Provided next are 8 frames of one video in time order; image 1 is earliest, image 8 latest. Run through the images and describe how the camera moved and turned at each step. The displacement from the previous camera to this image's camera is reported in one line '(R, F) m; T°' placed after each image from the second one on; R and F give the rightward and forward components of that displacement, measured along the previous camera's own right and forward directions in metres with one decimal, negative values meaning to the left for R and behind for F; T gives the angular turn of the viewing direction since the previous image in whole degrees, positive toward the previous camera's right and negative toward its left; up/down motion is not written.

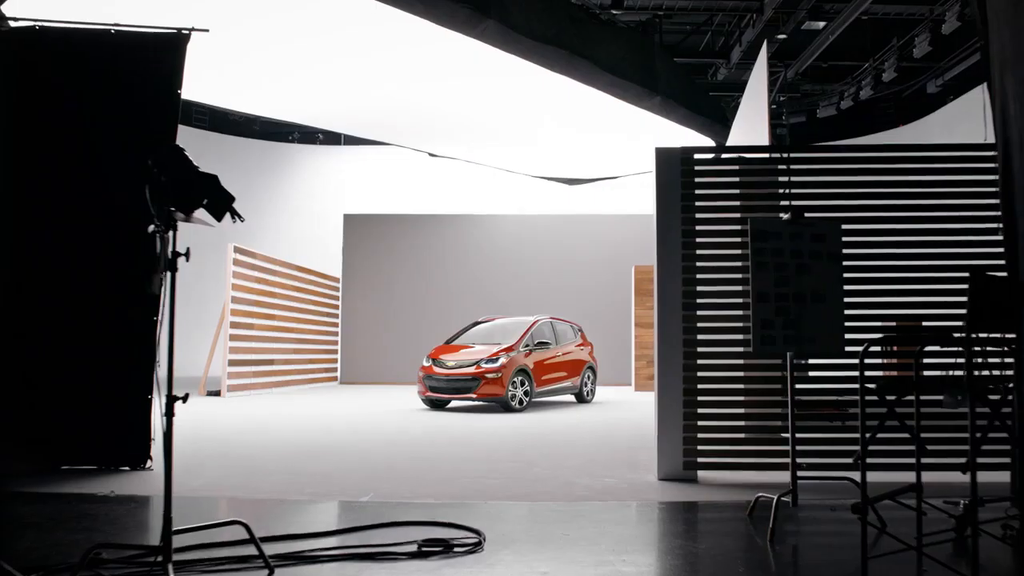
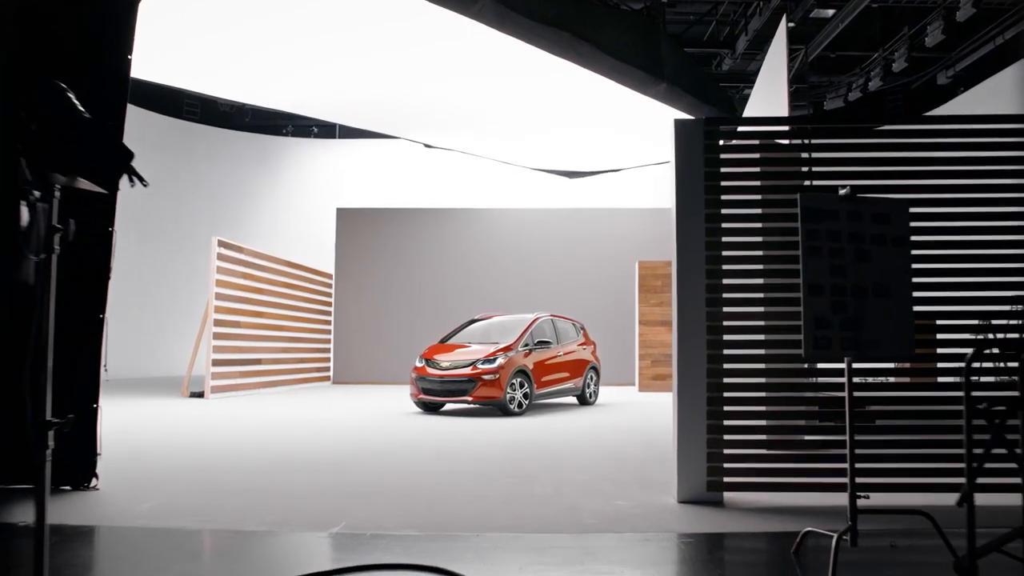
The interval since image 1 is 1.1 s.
(0.0, +0.5) m; 0°
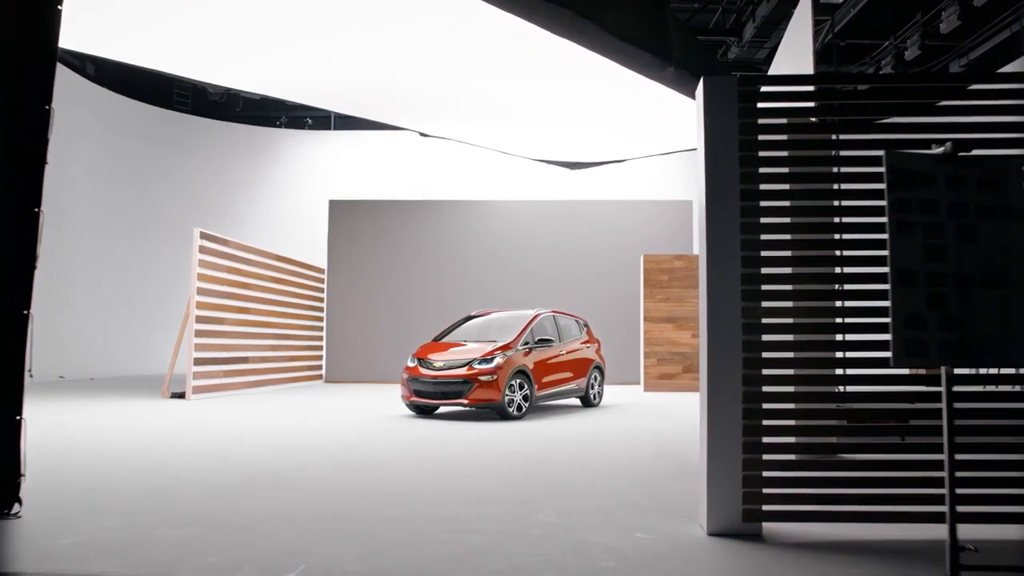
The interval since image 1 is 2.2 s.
(0.0, +0.6) m; 0°
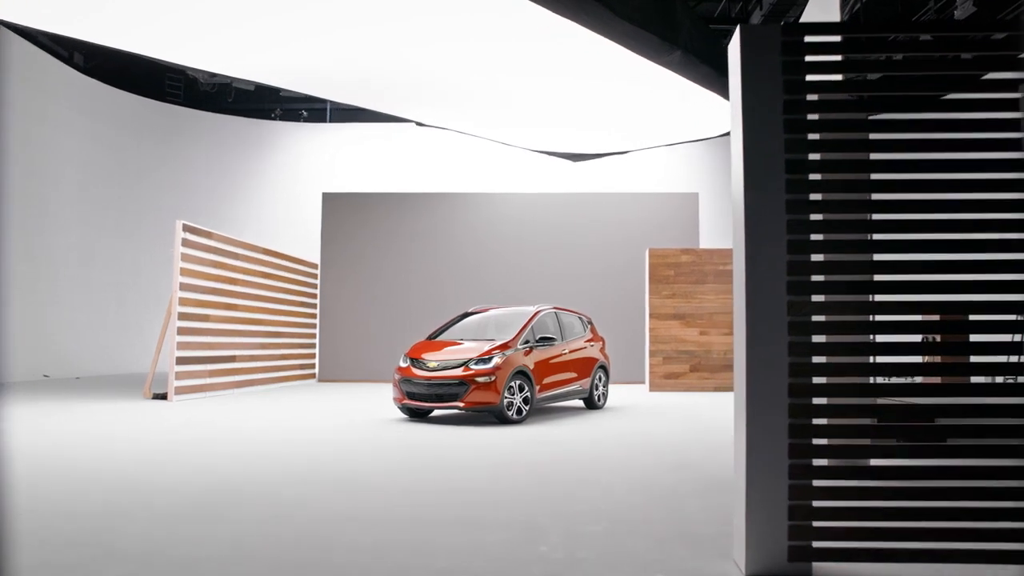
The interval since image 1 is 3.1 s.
(0.0, +0.5) m; 0°
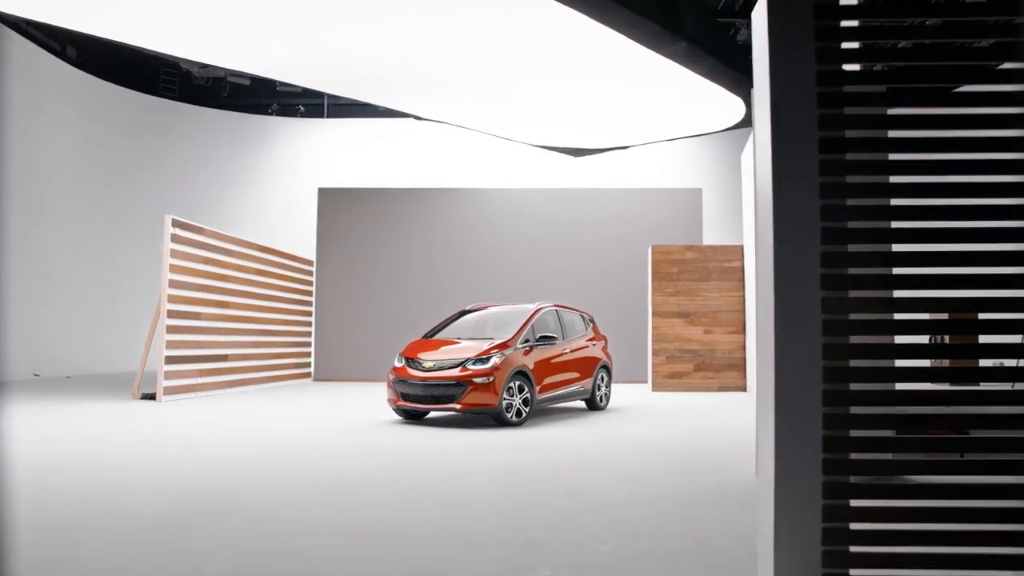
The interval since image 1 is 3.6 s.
(0.0, +0.3) m; 0°
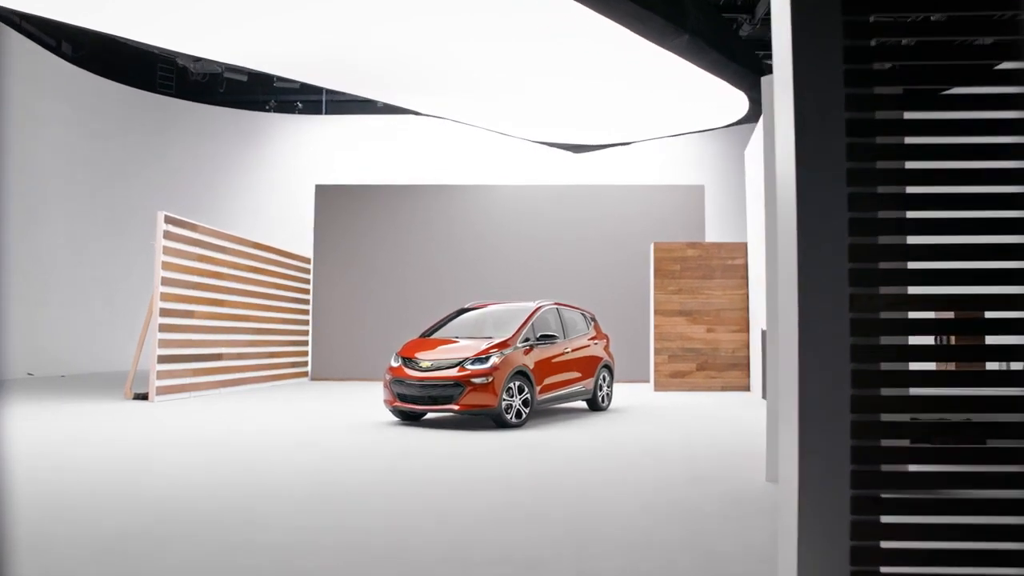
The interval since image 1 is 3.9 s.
(0.0, +0.2) m; 0°
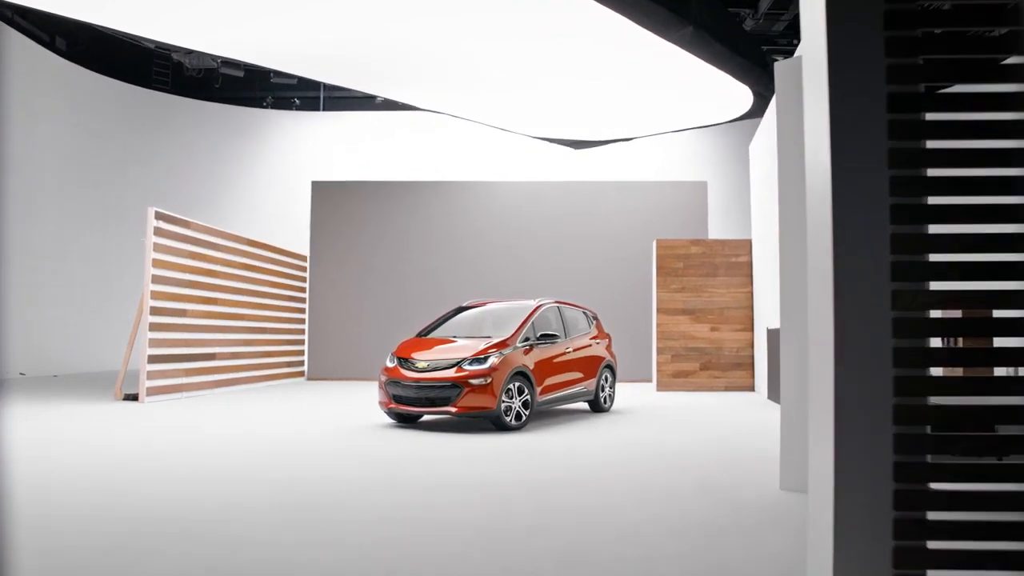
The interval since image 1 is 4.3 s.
(0.0, +0.2) m; 0°
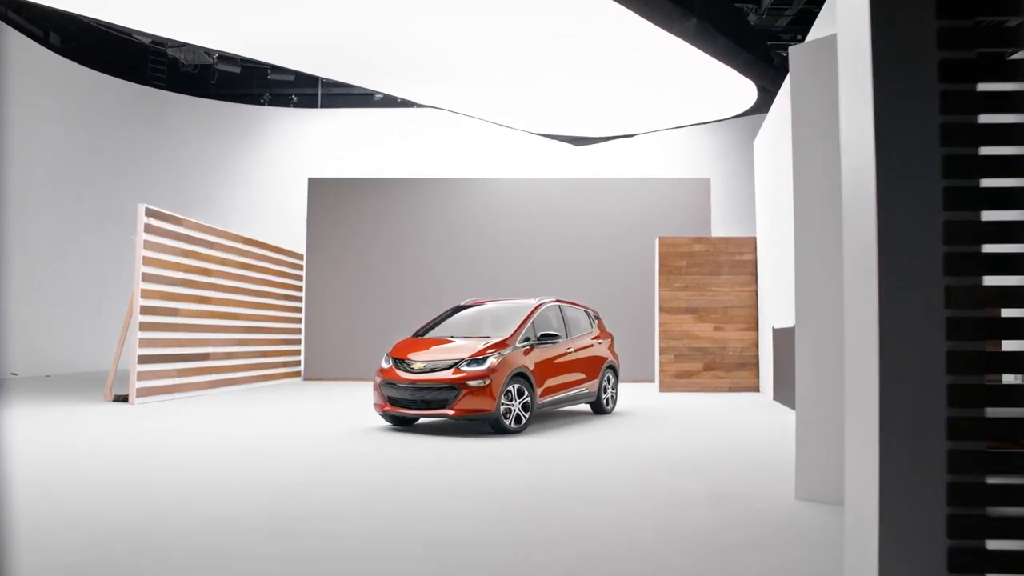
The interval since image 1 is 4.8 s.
(0.0, +0.2) m; 0°
